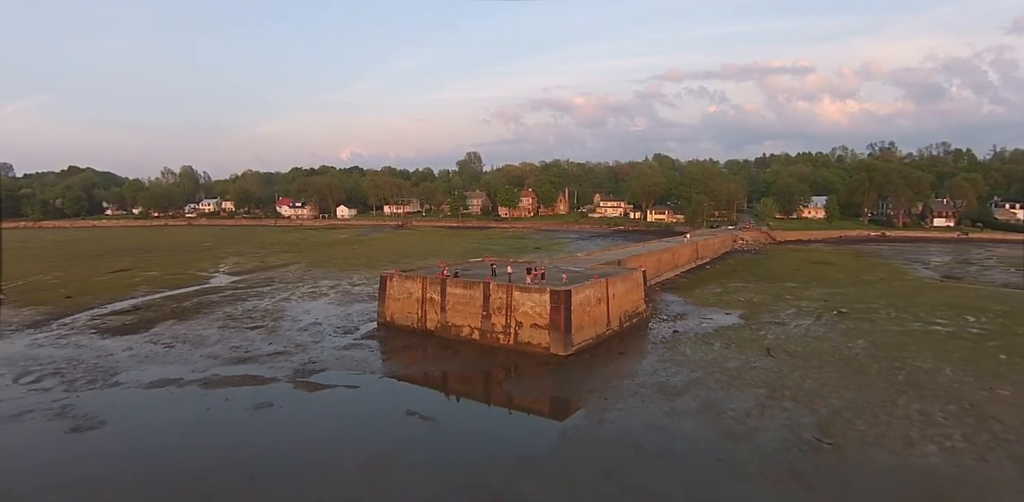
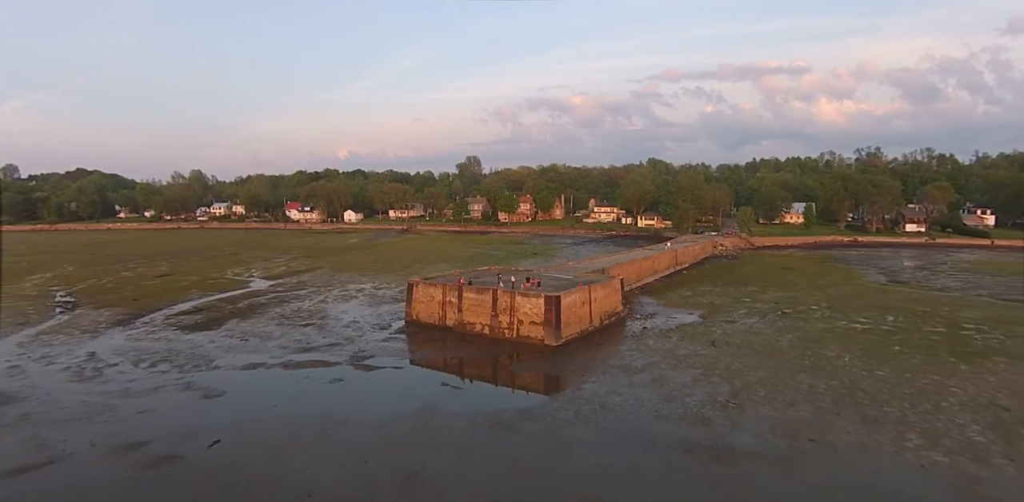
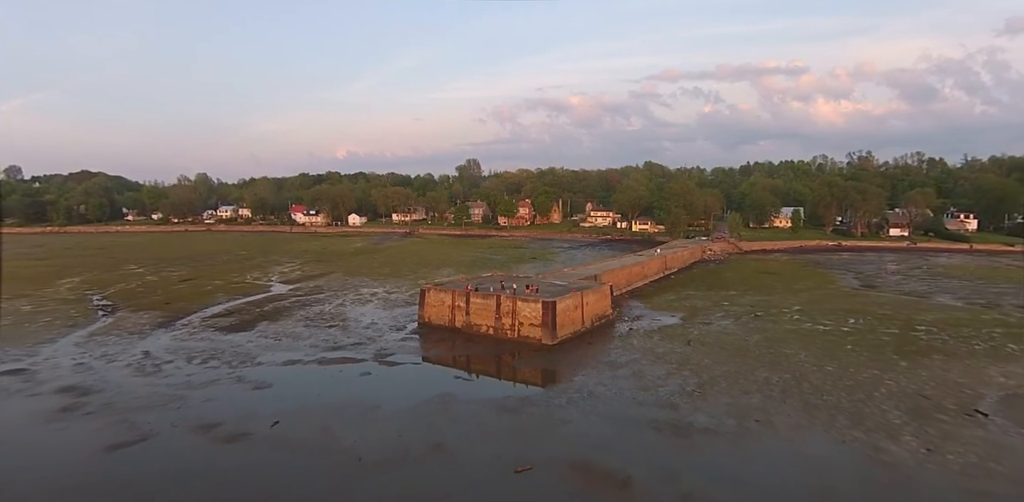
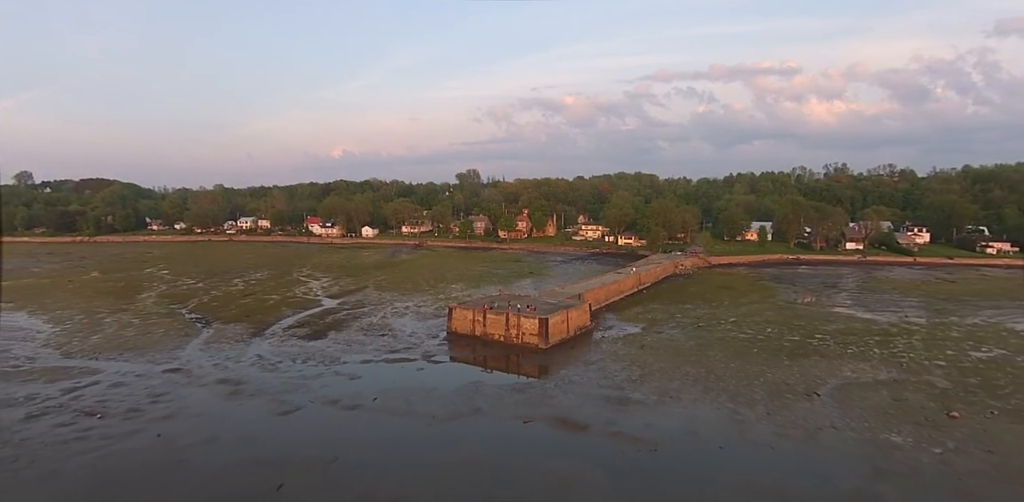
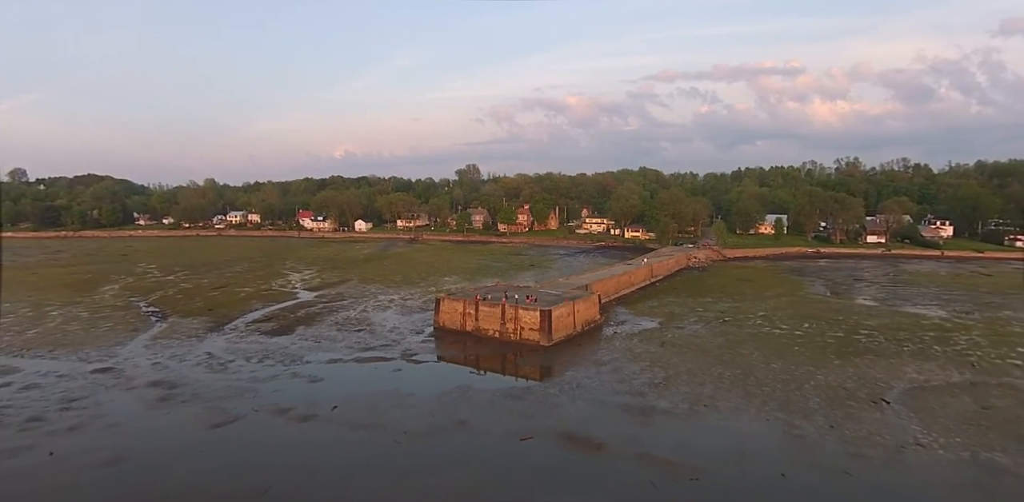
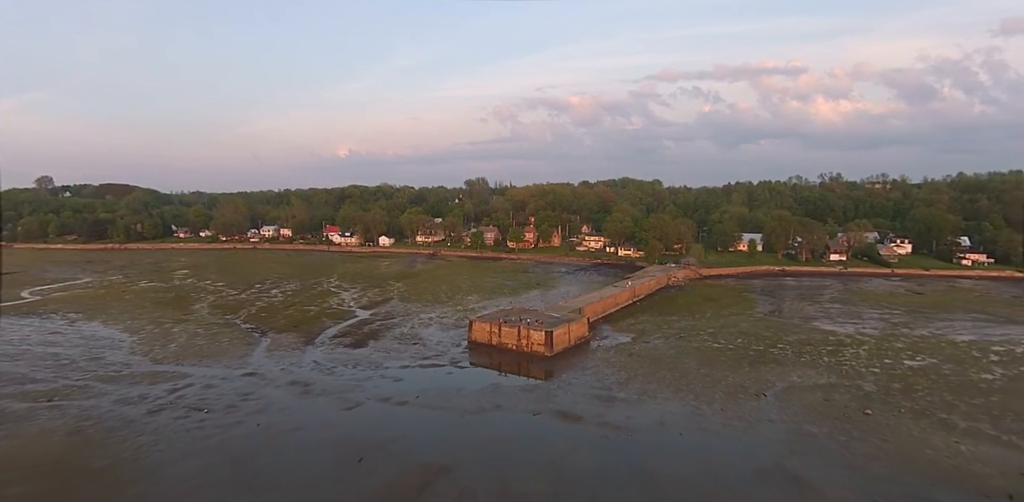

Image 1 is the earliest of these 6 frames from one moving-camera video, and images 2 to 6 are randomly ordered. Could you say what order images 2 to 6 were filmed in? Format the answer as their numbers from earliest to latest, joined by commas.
2, 3, 5, 4, 6
